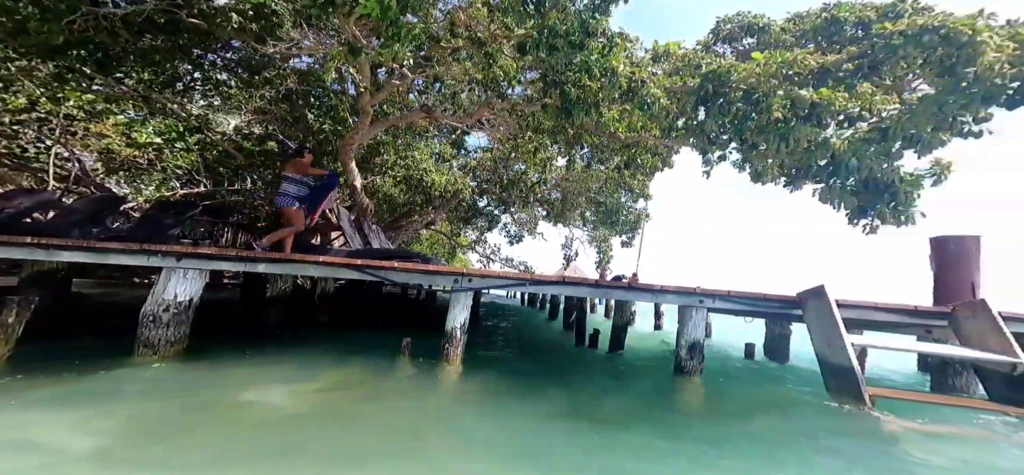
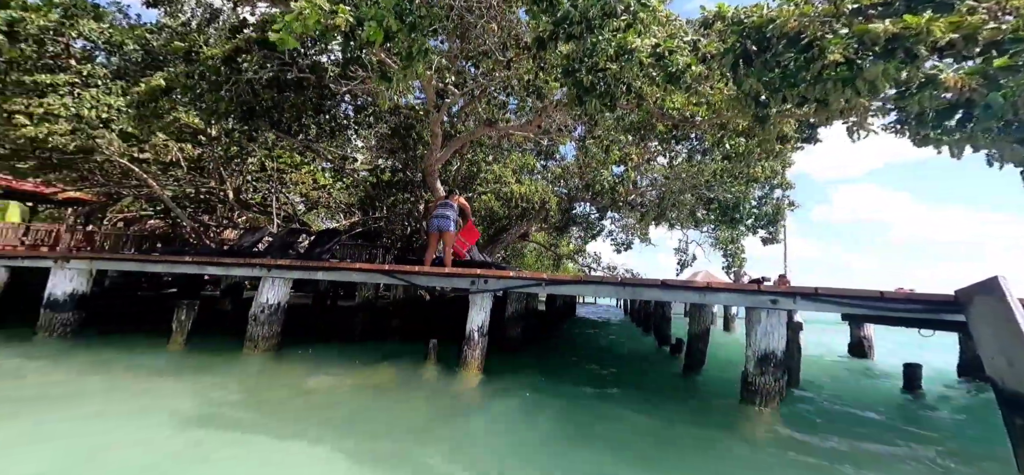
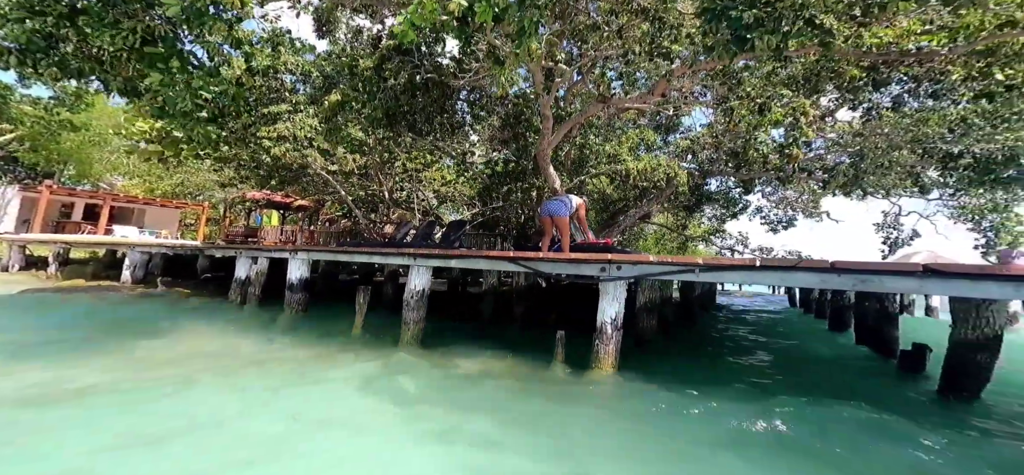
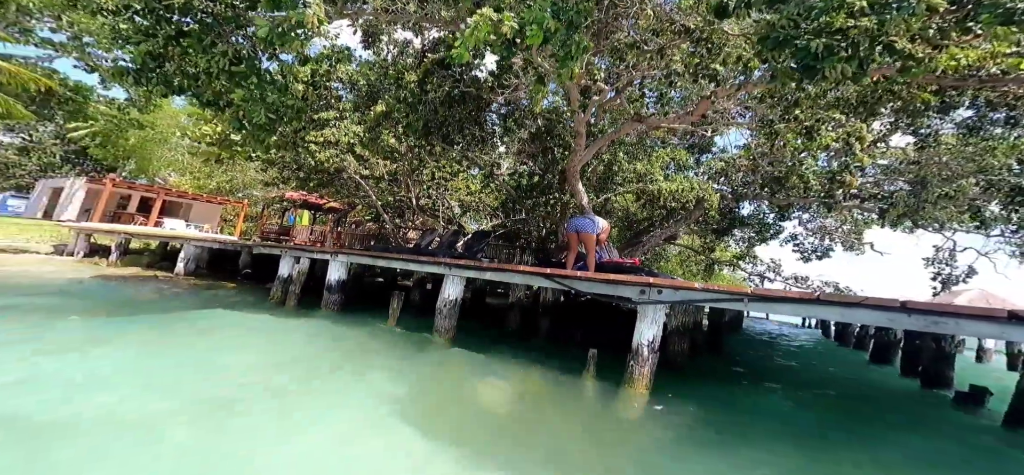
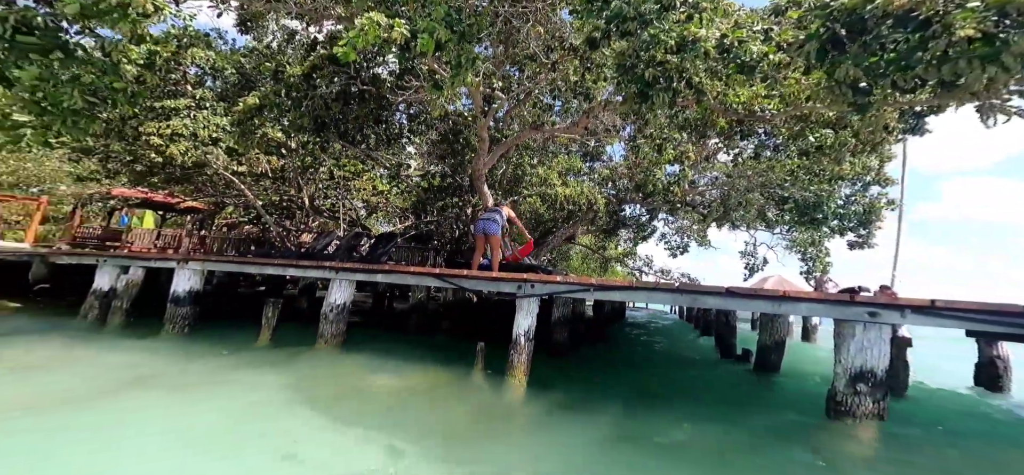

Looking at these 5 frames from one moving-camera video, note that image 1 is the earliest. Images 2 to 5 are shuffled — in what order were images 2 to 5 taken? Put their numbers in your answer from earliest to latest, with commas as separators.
2, 5, 4, 3
